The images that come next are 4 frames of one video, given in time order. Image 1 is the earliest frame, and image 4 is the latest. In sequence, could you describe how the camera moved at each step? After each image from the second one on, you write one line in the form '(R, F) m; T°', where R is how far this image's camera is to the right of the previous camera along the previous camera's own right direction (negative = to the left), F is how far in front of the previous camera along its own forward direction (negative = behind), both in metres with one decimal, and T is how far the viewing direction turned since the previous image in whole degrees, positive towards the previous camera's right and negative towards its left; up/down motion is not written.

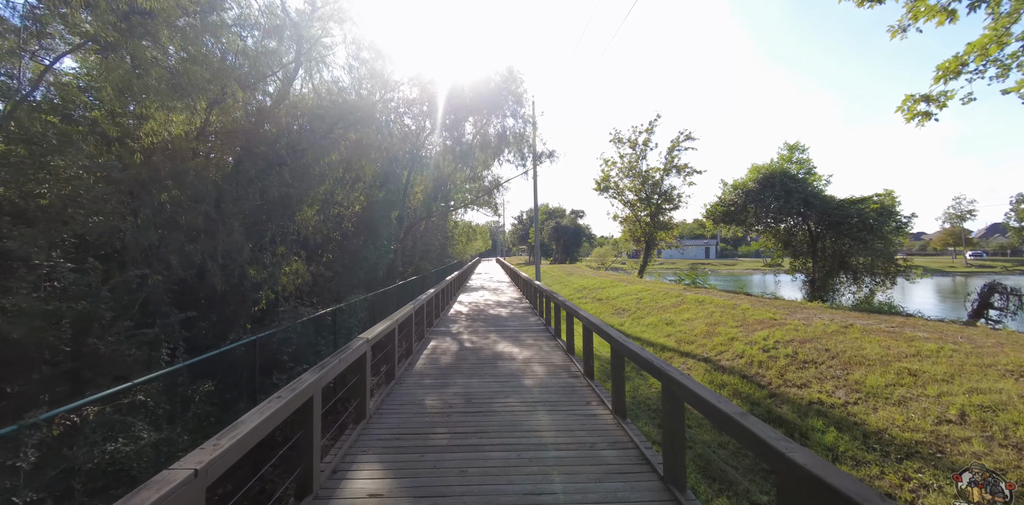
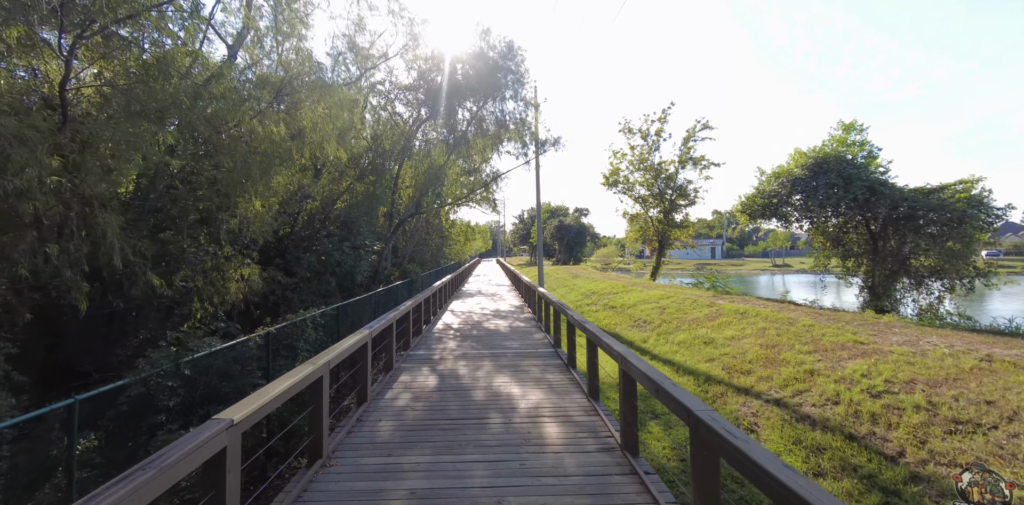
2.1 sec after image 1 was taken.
(0.0, +1.6) m; 0°
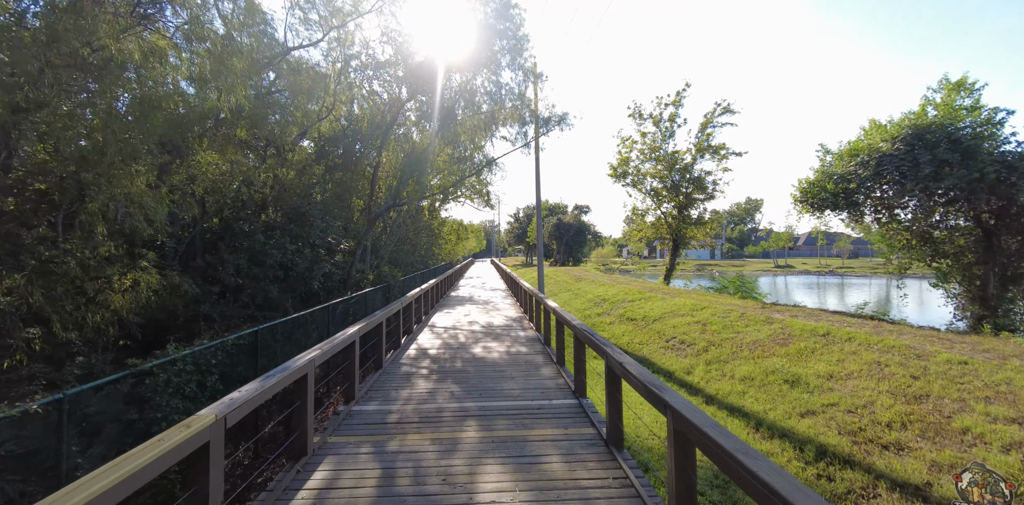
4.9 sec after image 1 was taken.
(0.0, +2.0) m; +1°
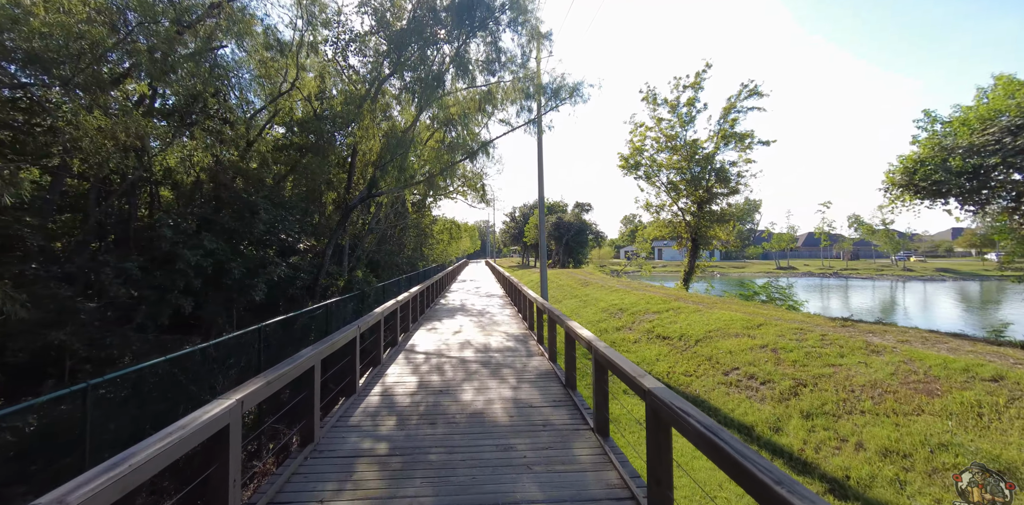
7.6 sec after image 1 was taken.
(-0.1, +1.9) m; +1°
